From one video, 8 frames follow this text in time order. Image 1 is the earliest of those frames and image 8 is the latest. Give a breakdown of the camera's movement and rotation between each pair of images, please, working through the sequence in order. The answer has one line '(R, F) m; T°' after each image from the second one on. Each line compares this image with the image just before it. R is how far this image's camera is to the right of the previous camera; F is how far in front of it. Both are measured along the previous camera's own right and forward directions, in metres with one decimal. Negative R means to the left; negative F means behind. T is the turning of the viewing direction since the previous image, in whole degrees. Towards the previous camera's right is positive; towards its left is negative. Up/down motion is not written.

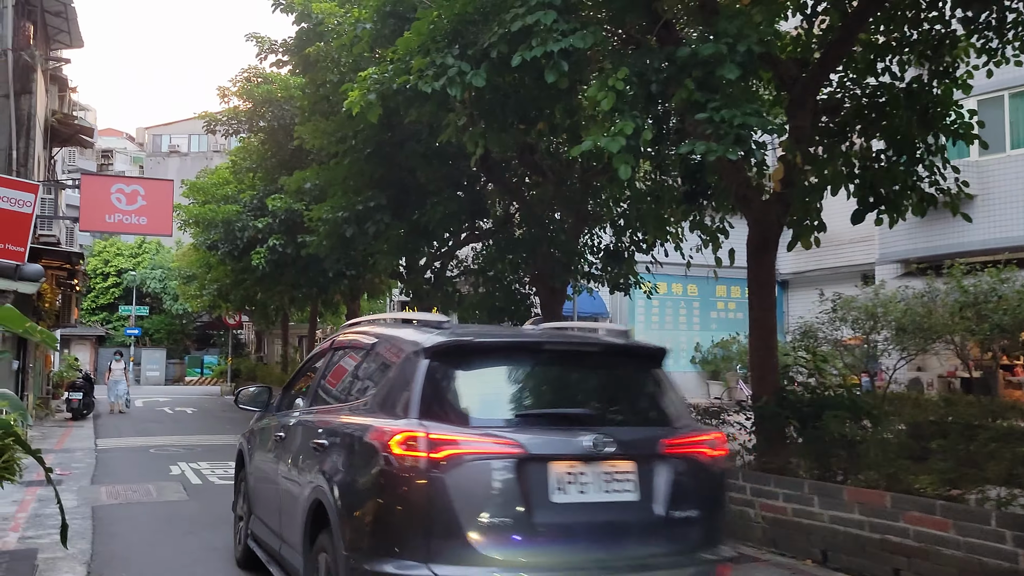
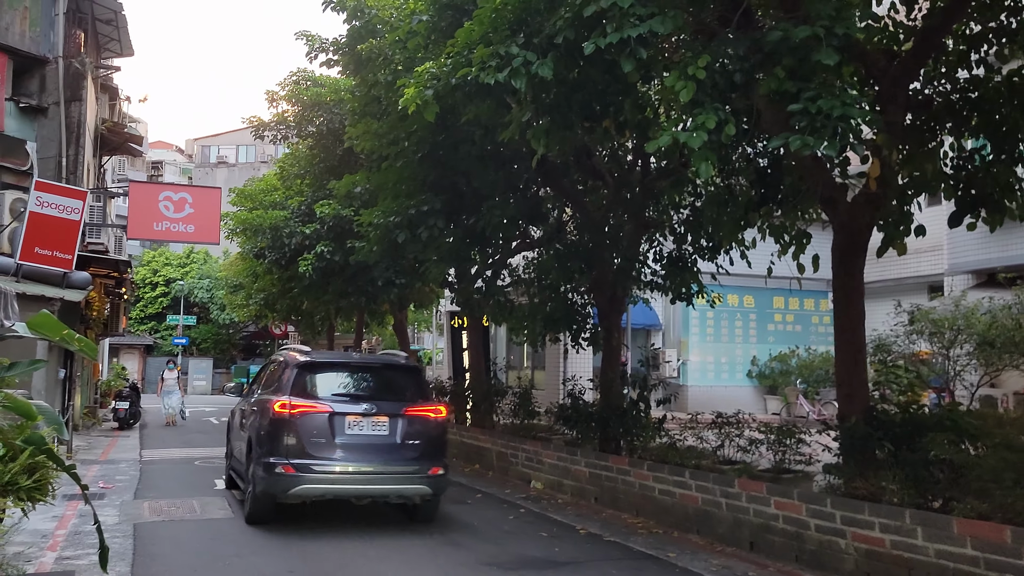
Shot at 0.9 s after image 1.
(-0.2, +0.6) m; -3°
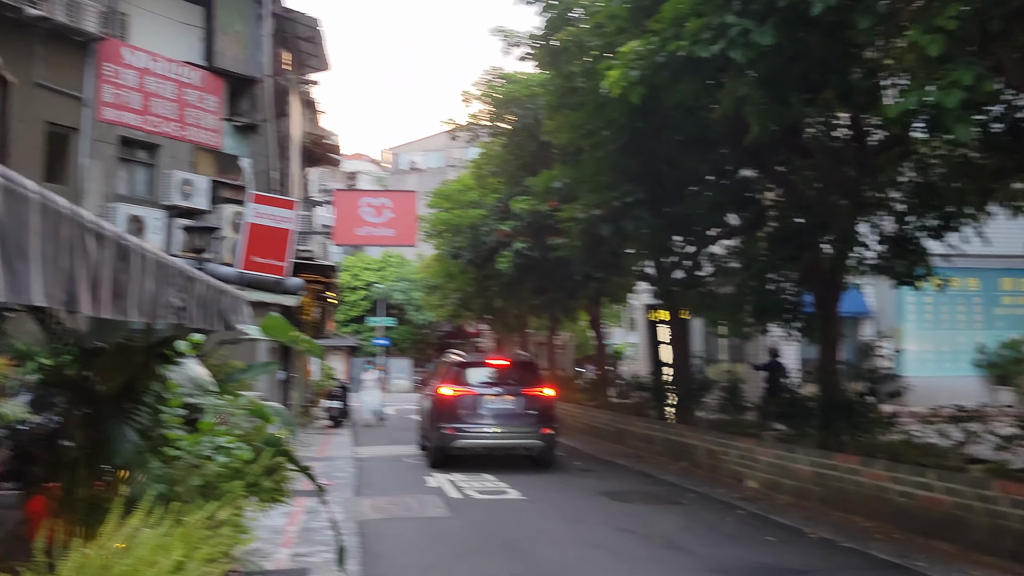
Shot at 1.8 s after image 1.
(-0.3, +0.3) m; -11°
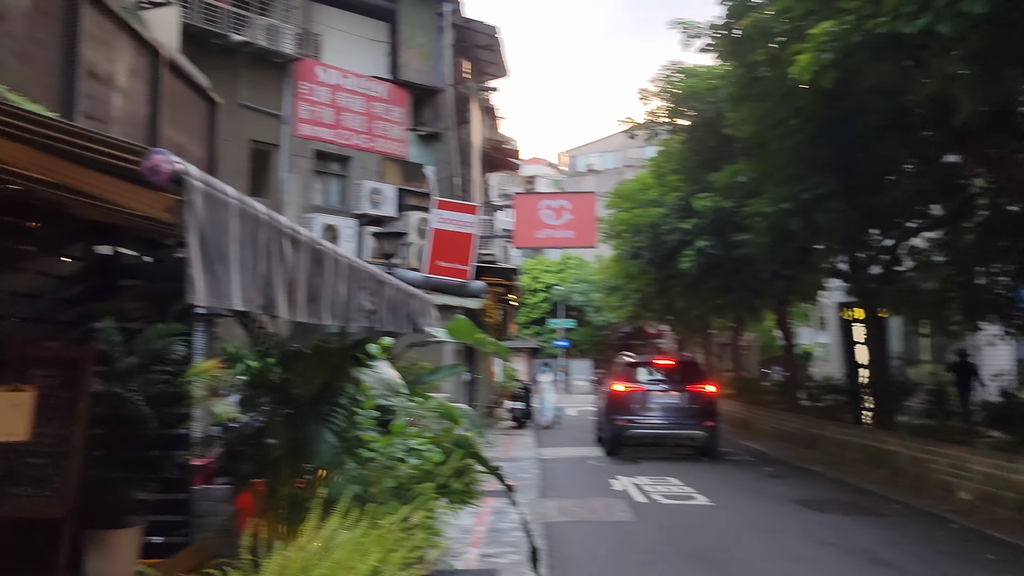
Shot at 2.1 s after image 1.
(0.0, +0.1) m; -11°
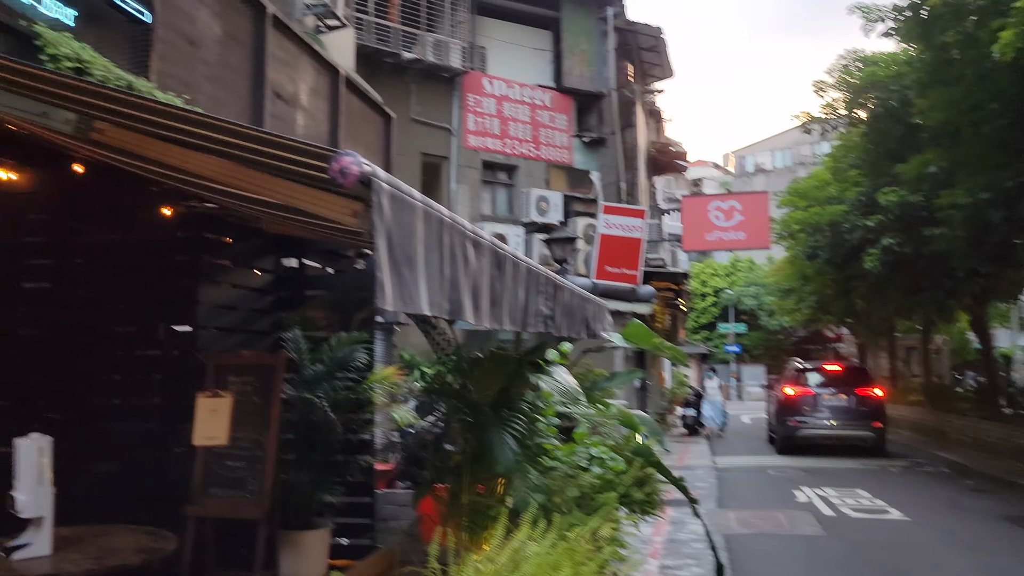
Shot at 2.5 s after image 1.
(-0.1, +0.1) m; -10°
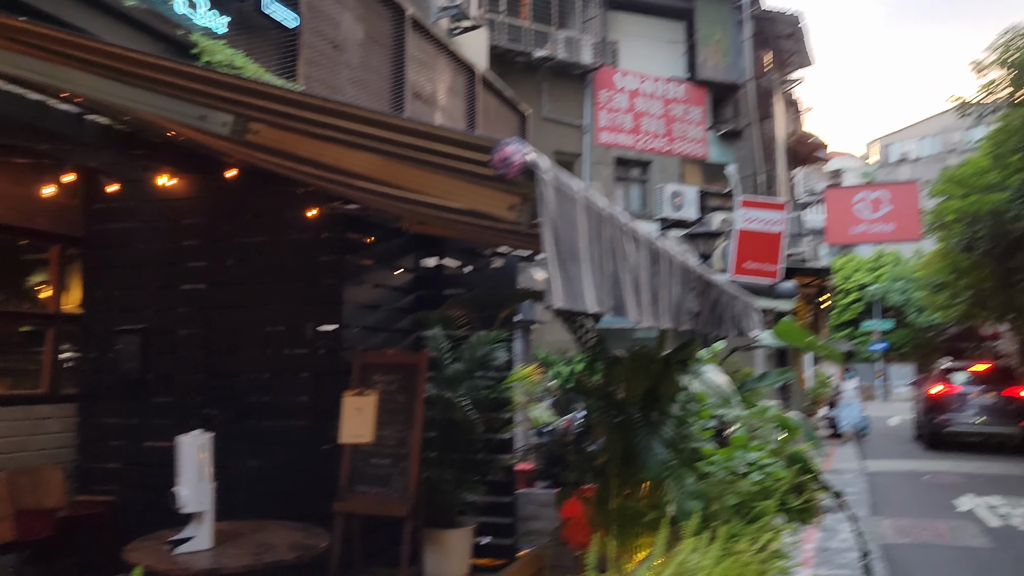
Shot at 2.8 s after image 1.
(-0.1, +0.1) m; -8°
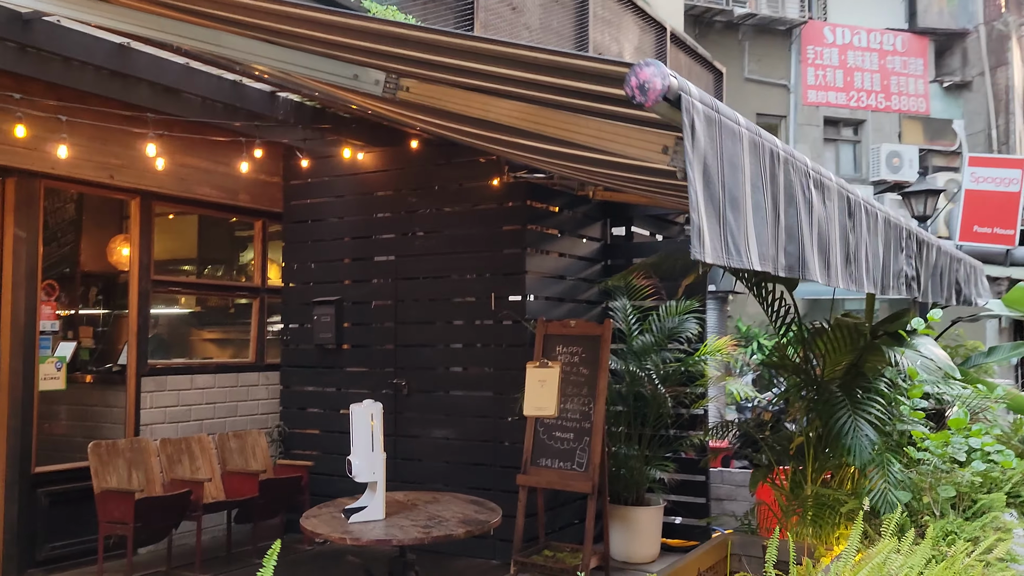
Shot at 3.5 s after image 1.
(+0.1, +0.2) m; -12°
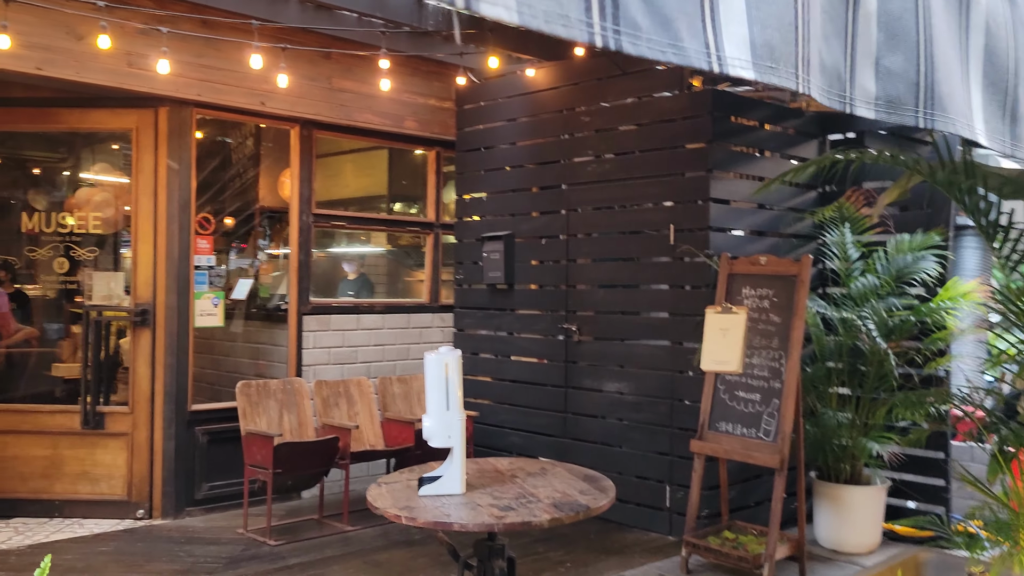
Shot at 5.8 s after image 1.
(+0.4, +0.8) m; -16°
